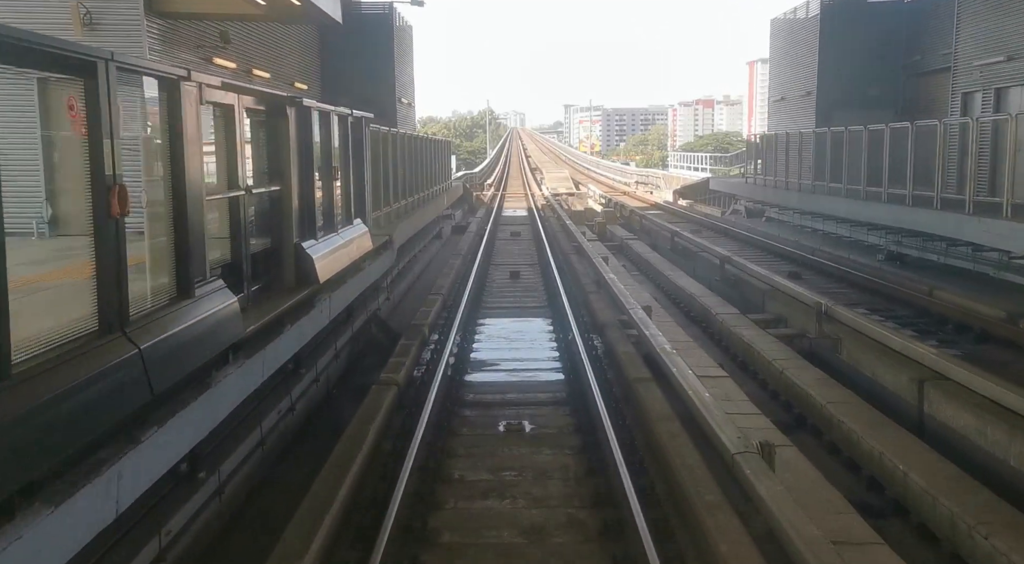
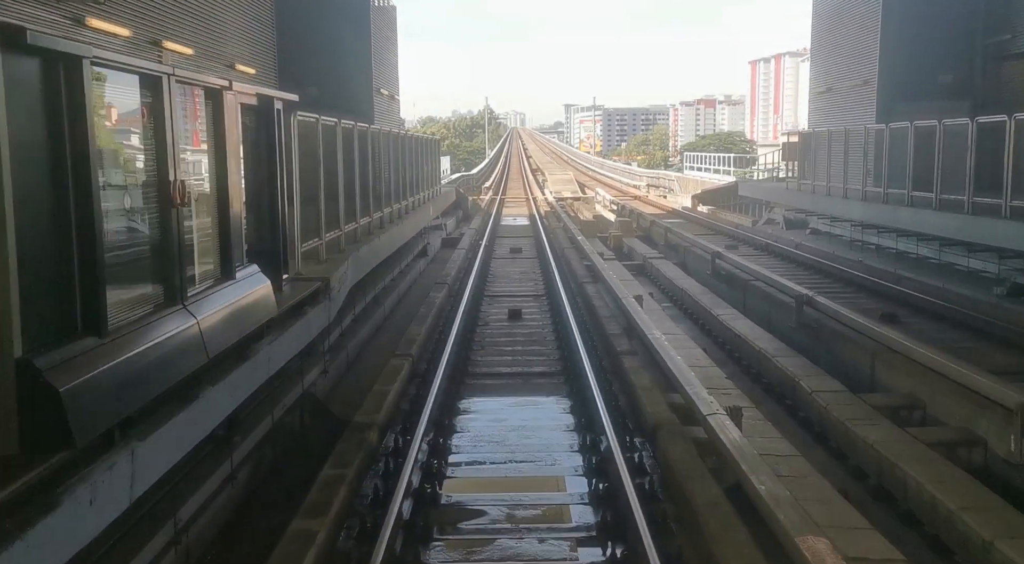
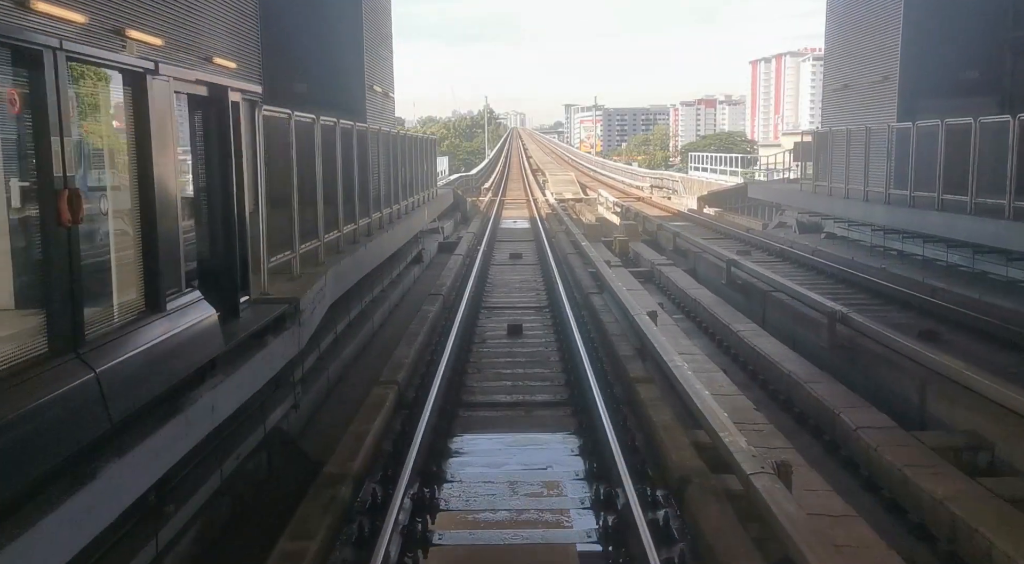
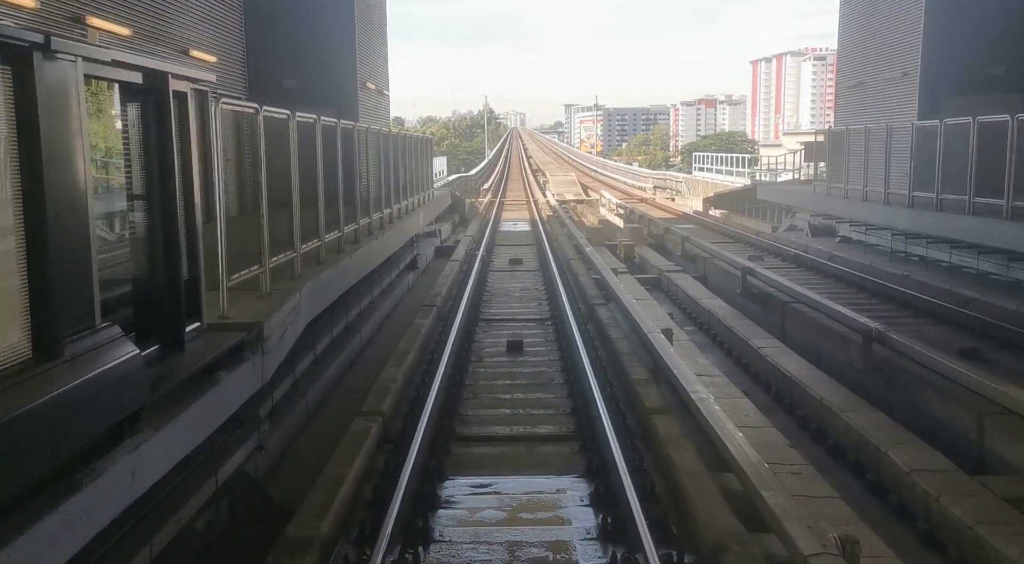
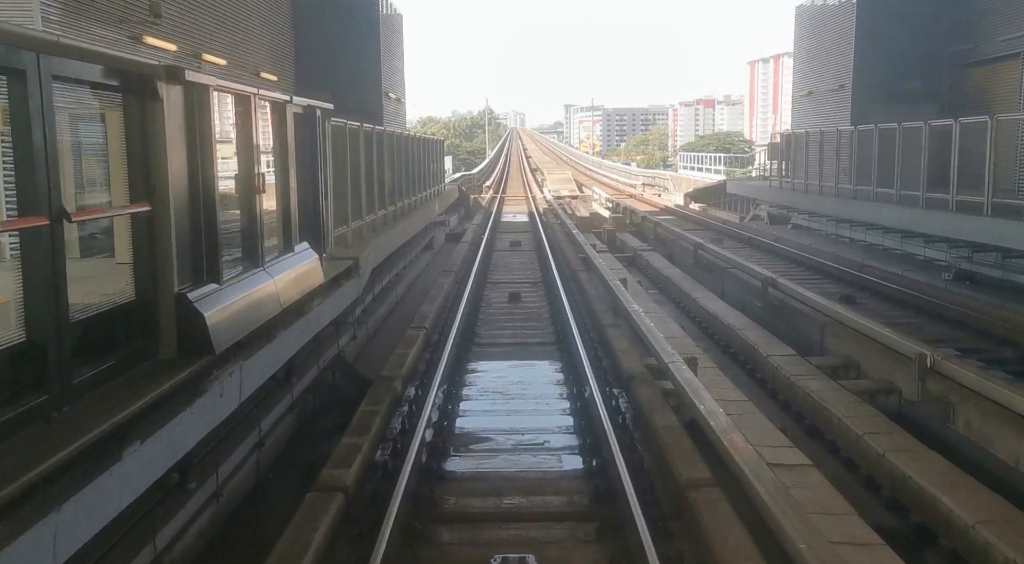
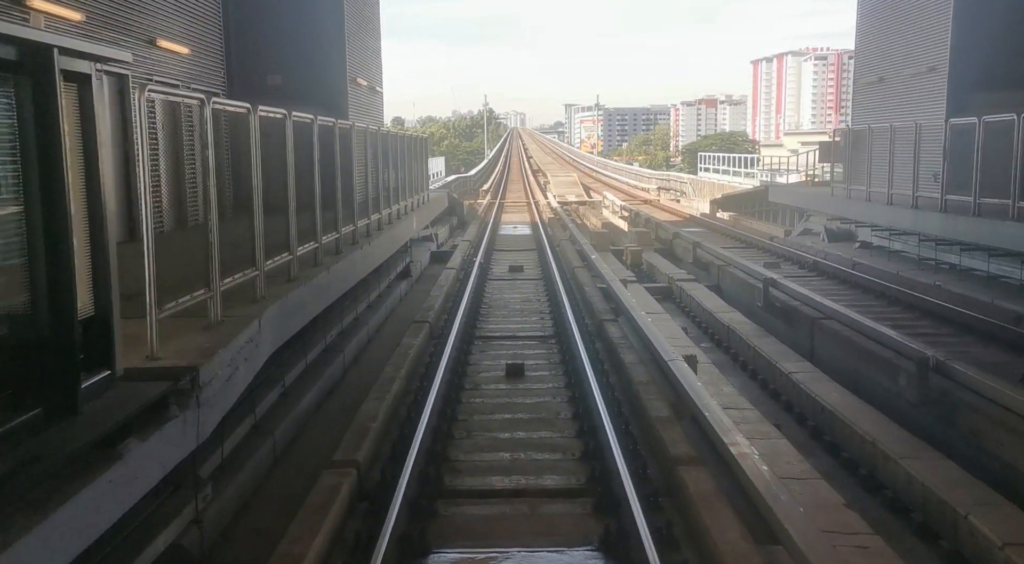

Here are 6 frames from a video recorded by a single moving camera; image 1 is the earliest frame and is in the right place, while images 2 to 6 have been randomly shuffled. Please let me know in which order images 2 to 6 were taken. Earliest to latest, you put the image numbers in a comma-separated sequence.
5, 2, 3, 4, 6
